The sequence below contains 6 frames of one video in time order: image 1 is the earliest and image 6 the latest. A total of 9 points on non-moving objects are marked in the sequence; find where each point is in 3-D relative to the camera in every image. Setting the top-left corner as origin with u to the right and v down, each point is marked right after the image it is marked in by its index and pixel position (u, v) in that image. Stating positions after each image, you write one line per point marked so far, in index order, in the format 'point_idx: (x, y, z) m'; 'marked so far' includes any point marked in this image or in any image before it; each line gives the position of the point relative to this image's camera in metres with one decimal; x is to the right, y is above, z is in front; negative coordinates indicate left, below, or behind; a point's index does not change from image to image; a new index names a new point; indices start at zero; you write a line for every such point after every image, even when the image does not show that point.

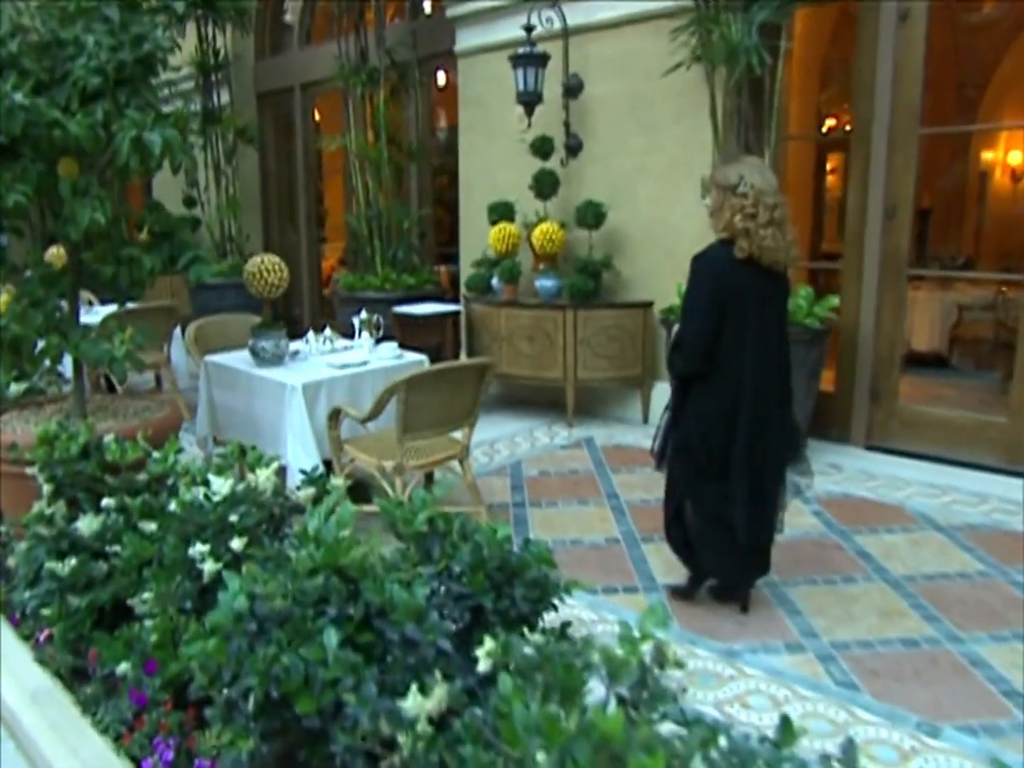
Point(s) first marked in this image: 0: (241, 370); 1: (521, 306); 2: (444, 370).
0: (-1.1, 0.0, +4.3) m
1: (0.0, +0.4, +5.3) m
2: (-0.2, 0.0, +3.7) m
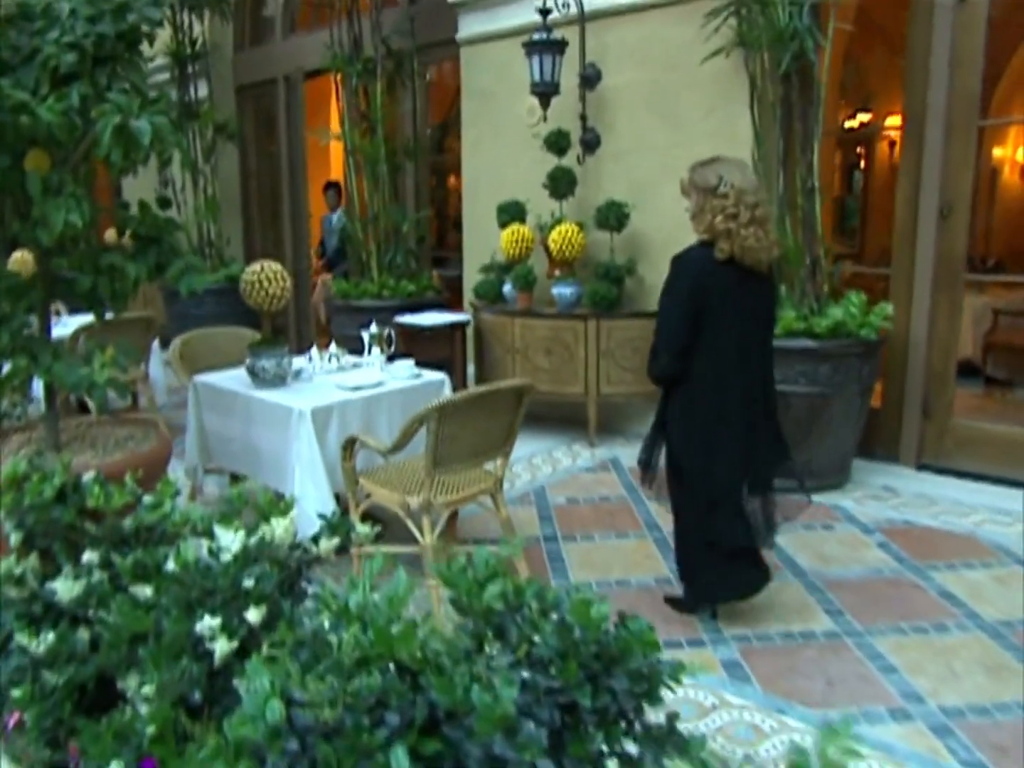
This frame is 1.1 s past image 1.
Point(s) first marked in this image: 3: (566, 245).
0: (-1.0, 0.0, +3.8) m
1: (+0.1, +0.3, +4.8) m
2: (-0.1, 0.0, +3.2) m
3: (+0.2, +0.7, +4.8) m
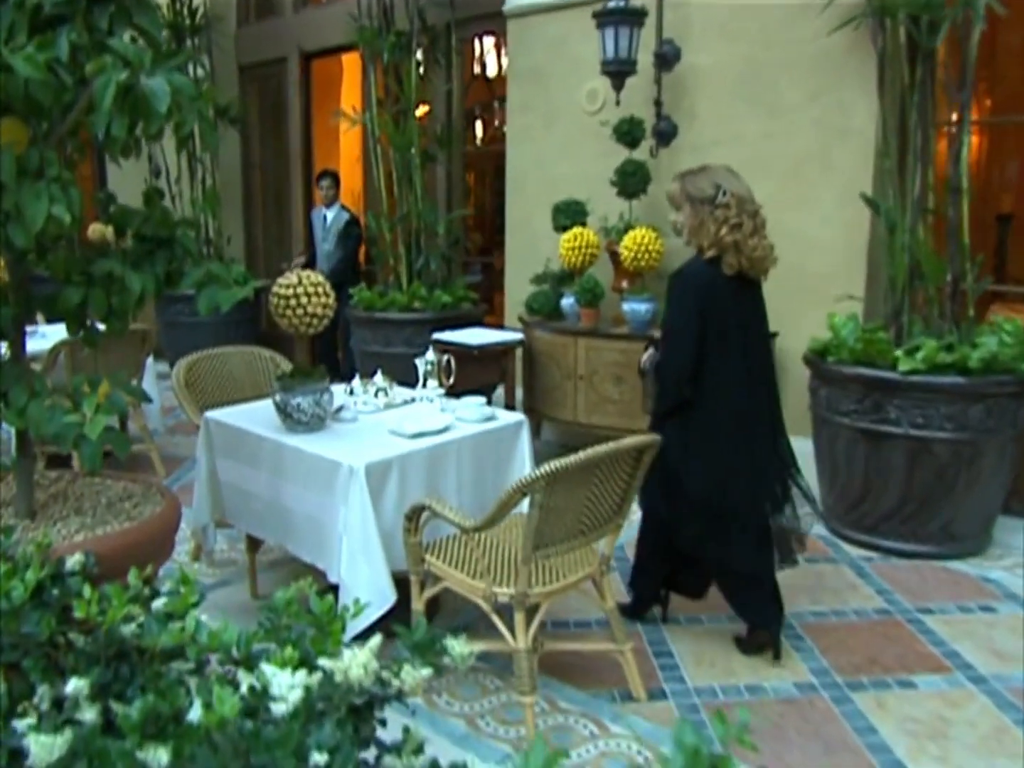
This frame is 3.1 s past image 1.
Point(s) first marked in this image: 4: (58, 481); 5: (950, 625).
0: (-0.7, -0.2, +3.0) m
1: (+0.4, +0.2, +4.1) m
2: (+0.2, -0.2, +2.4) m
3: (+0.5, +0.5, +4.1) m
4: (-1.3, -0.3, +2.9) m
5: (+1.3, -0.7, +3.1) m
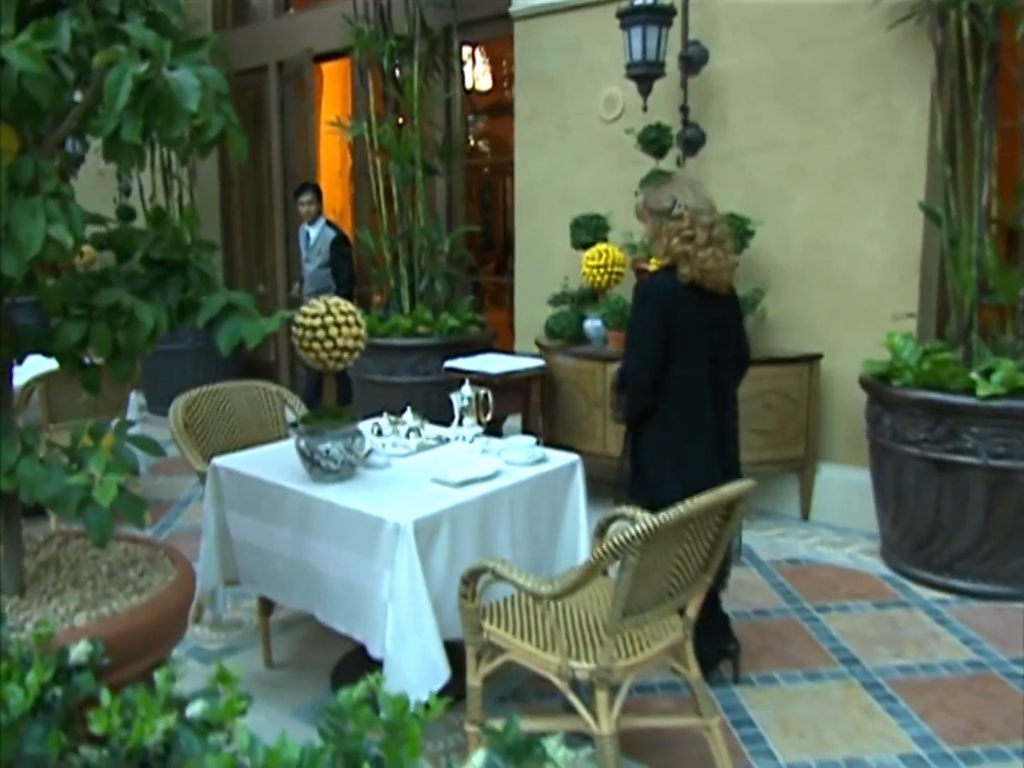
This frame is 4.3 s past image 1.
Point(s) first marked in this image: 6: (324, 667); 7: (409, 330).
0: (-0.6, -0.3, +2.6) m
1: (+0.5, +0.1, +3.7) m
2: (+0.4, -0.3, +2.1) m
3: (+0.6, +0.4, +3.8) m
4: (-1.1, -0.4, +2.5) m
5: (+1.5, -0.8, +2.8) m
6: (-0.5, -0.8, +2.9) m
7: (-0.5, +0.2, +4.5) m
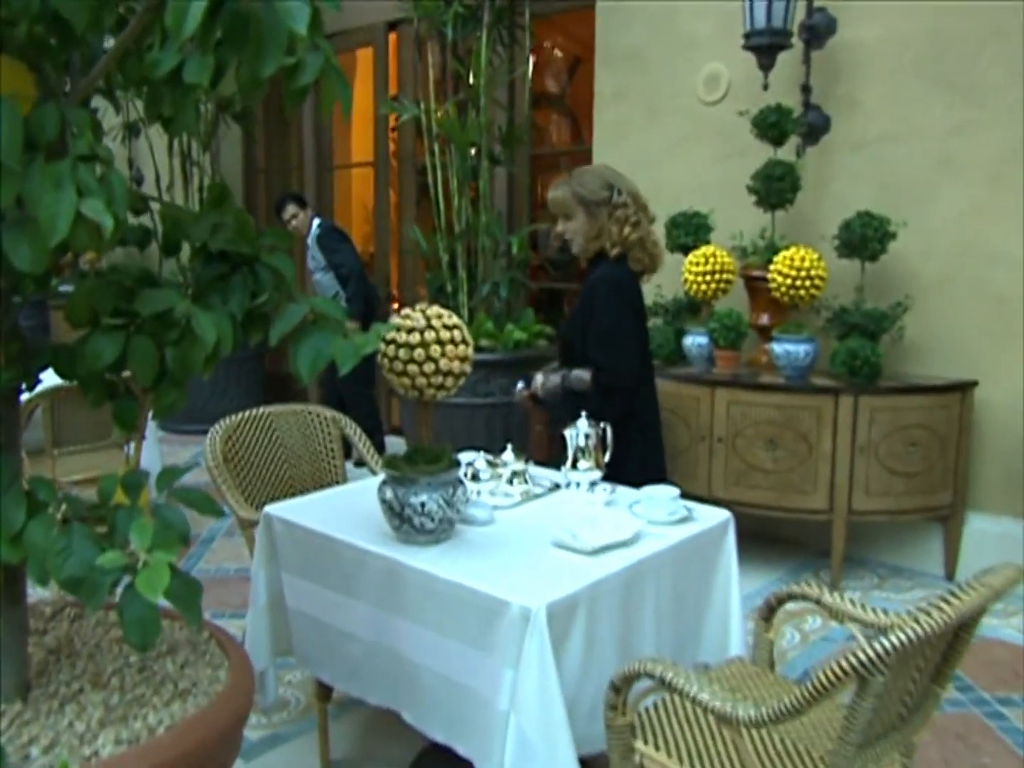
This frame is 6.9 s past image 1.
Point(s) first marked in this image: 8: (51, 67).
0: (-0.3, -0.3, +2.0) m
1: (+0.8, 0.0, +3.2) m
2: (+0.7, -0.3, +1.5) m
3: (+0.9, +0.3, +3.2) m
4: (-0.9, -0.5, +1.9) m
5: (+1.8, -0.9, +2.2) m
6: (-0.3, -0.9, +2.3) m
7: (-0.2, +0.2, +3.9) m
8: (-0.6, +0.4, +1.2) m
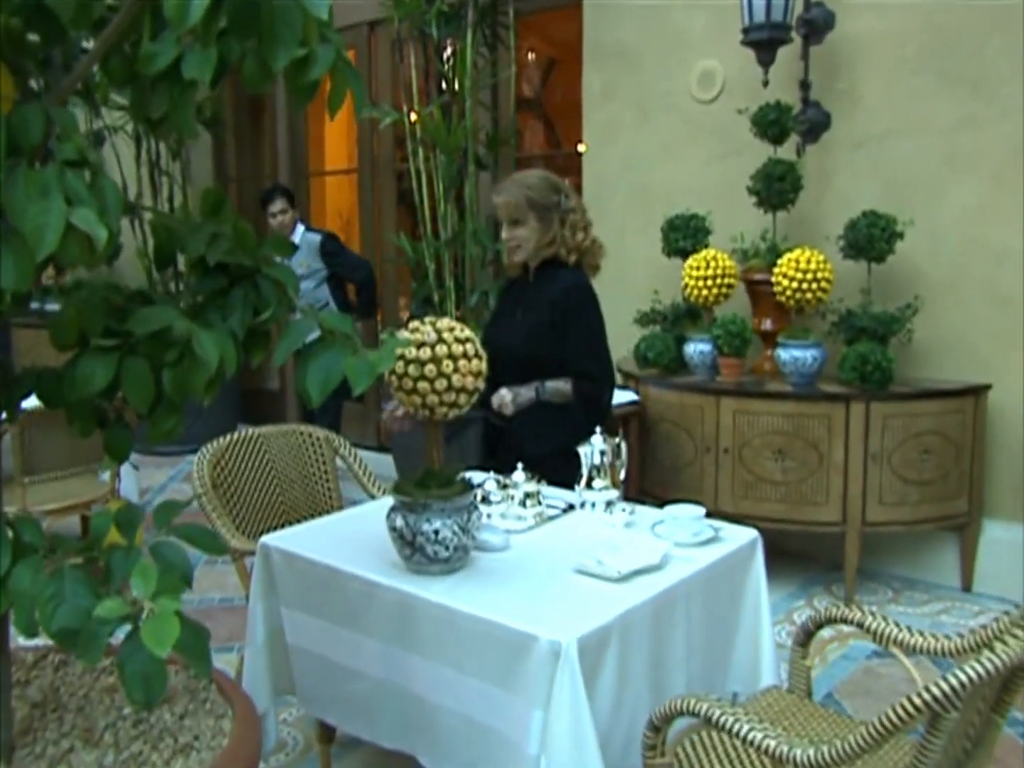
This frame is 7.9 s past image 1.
0: (-0.2, -0.4, +1.9) m
1: (+0.8, 0.0, +3.1) m
2: (+0.7, -0.4, +1.4) m
3: (+0.9, +0.3, +3.1) m
4: (-0.8, -0.5, +1.7) m
5: (+1.8, -0.9, +2.1) m
6: (-0.2, -0.9, +2.2) m
7: (-0.2, +0.1, +3.7) m
8: (-0.5, +0.4, +1.1) m
